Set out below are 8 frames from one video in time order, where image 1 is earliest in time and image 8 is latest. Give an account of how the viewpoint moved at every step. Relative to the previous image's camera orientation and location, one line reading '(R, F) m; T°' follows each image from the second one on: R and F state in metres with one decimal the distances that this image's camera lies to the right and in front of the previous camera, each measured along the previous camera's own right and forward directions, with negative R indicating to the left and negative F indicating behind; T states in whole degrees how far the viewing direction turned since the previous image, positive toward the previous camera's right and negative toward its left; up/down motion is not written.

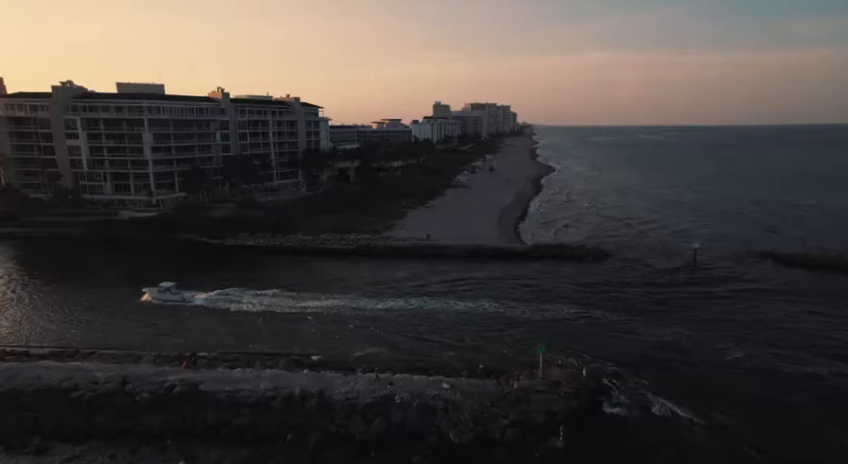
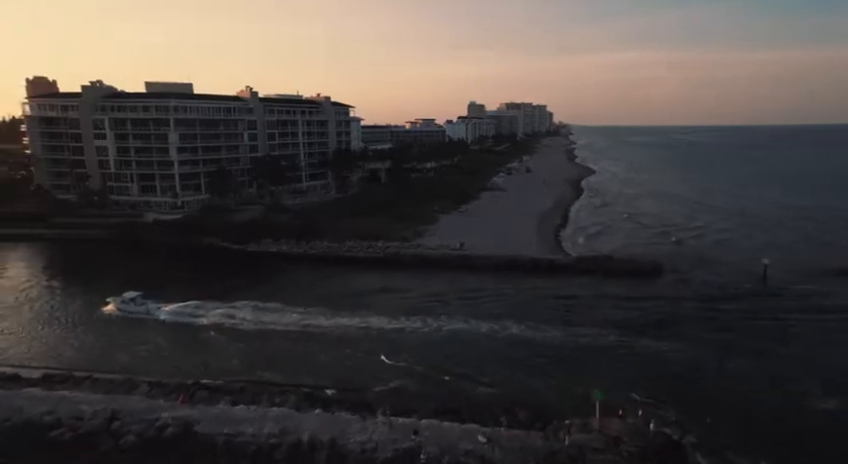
(0.0, +2.8) m; -4°
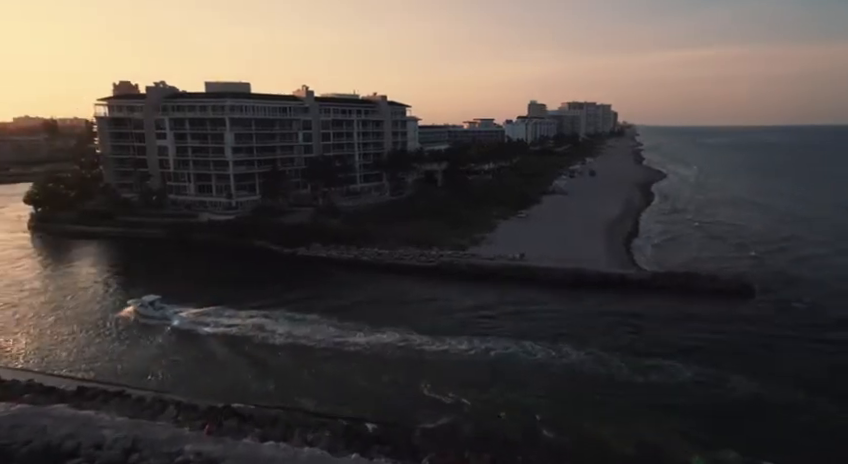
(-0.1, +2.3) m; -6°
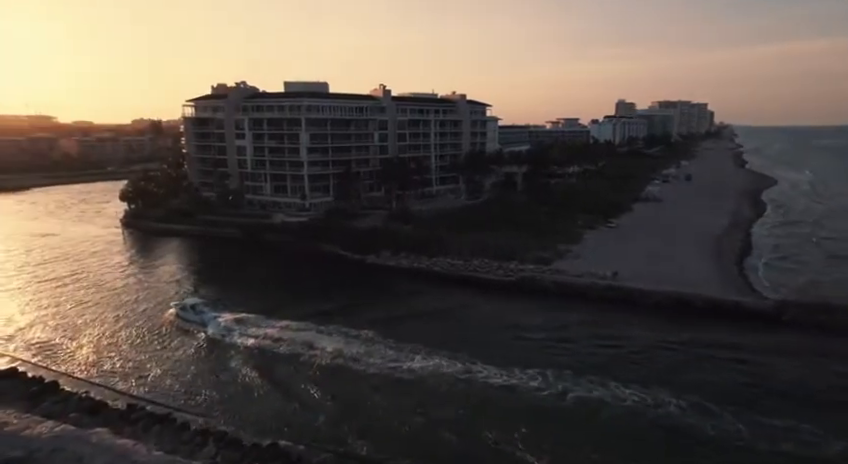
(-0.2, +2.7) m; -9°
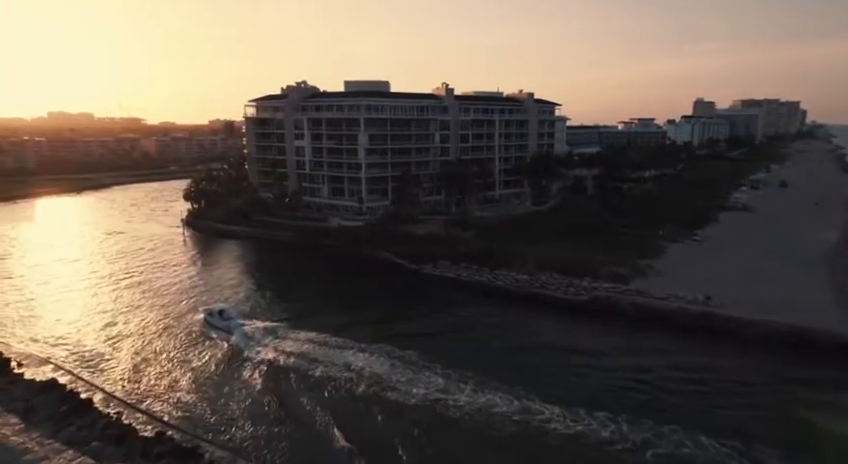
(-0.2, +2.5) m; -7°
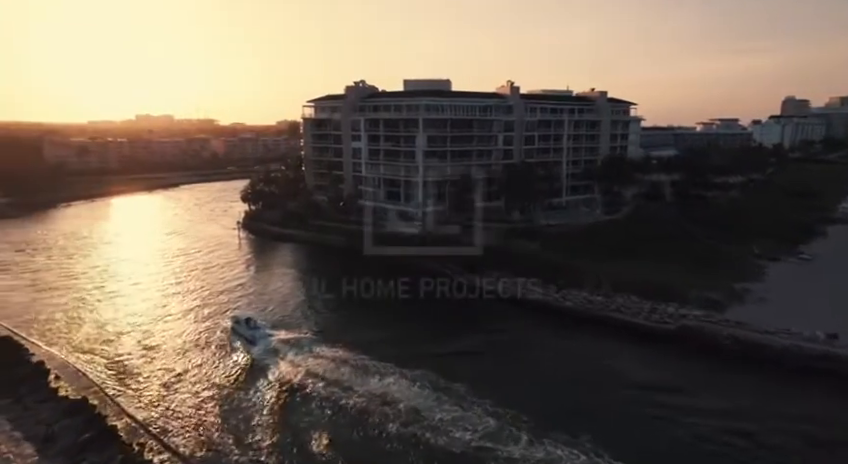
(-0.1, +2.6) m; -7°
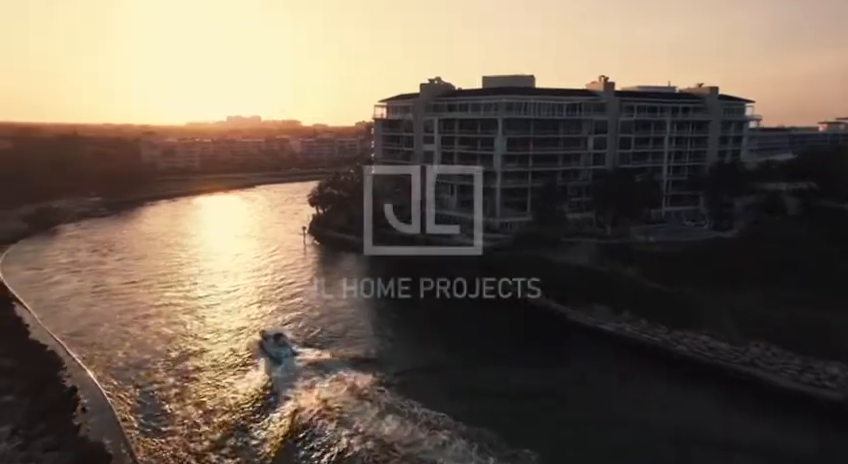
(-0.2, +3.8) m; -8°
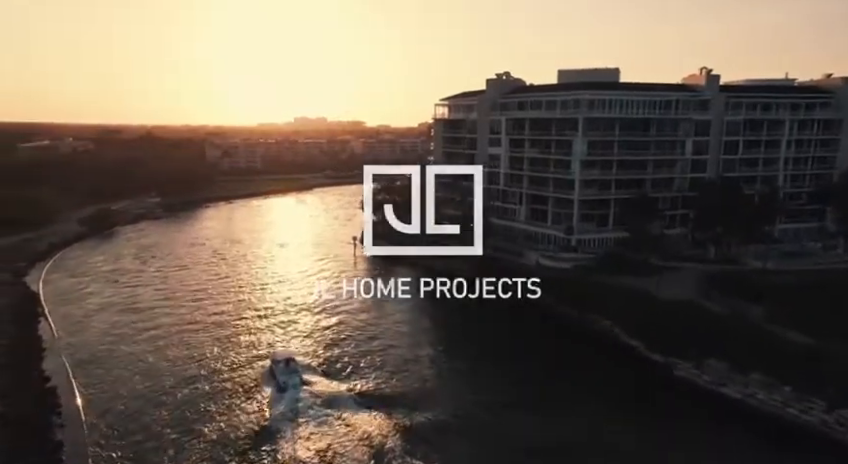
(-0.2, +4.5) m; -7°
